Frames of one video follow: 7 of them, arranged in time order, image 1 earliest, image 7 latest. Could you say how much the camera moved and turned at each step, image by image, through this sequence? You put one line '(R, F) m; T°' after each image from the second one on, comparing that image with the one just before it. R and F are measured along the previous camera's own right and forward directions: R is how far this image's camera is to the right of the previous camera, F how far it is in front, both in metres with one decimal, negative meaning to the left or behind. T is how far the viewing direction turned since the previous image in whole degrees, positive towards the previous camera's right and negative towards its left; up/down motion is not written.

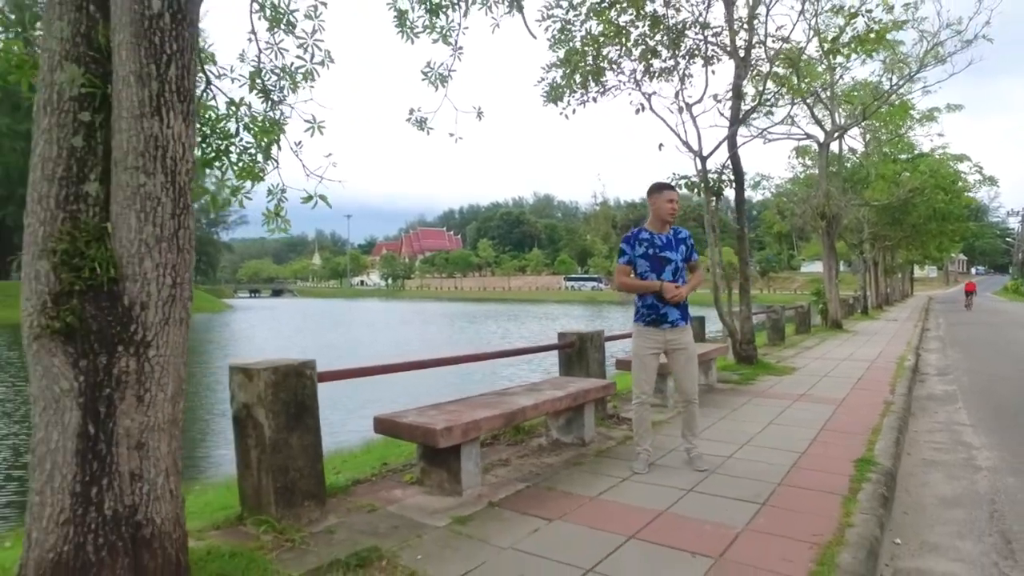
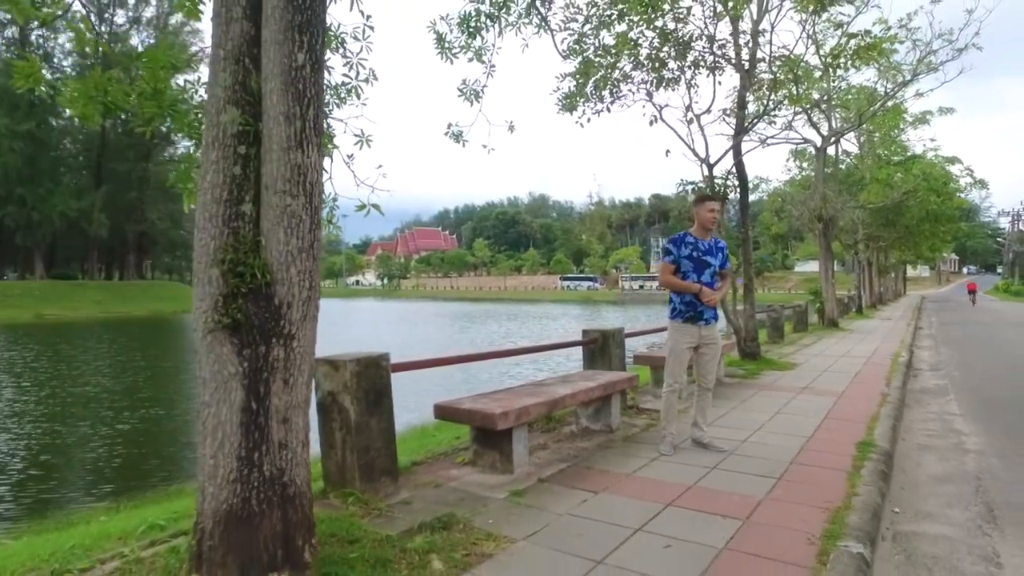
(-0.3, -0.5) m; 0°
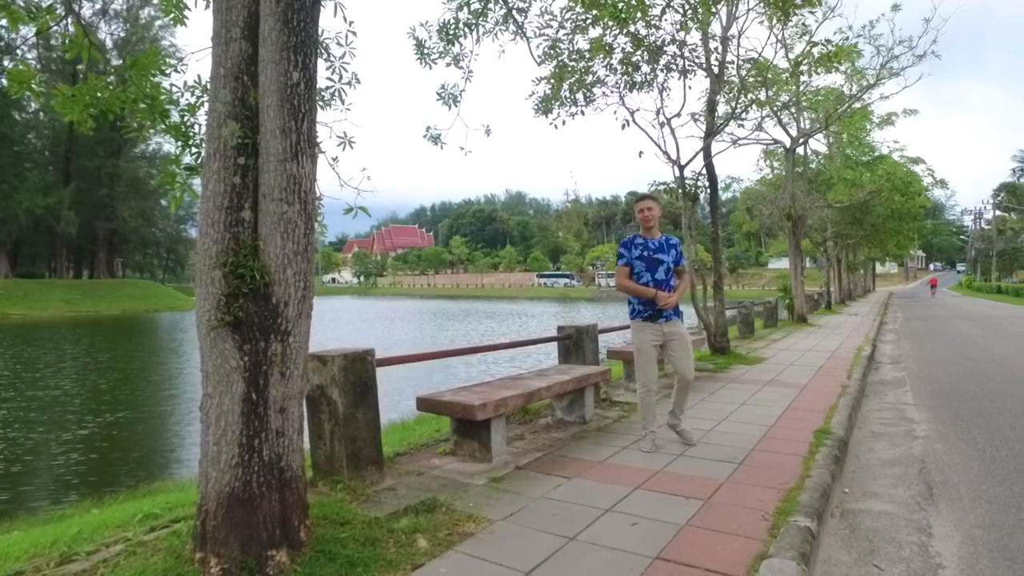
(0.0, -0.3) m; +2°
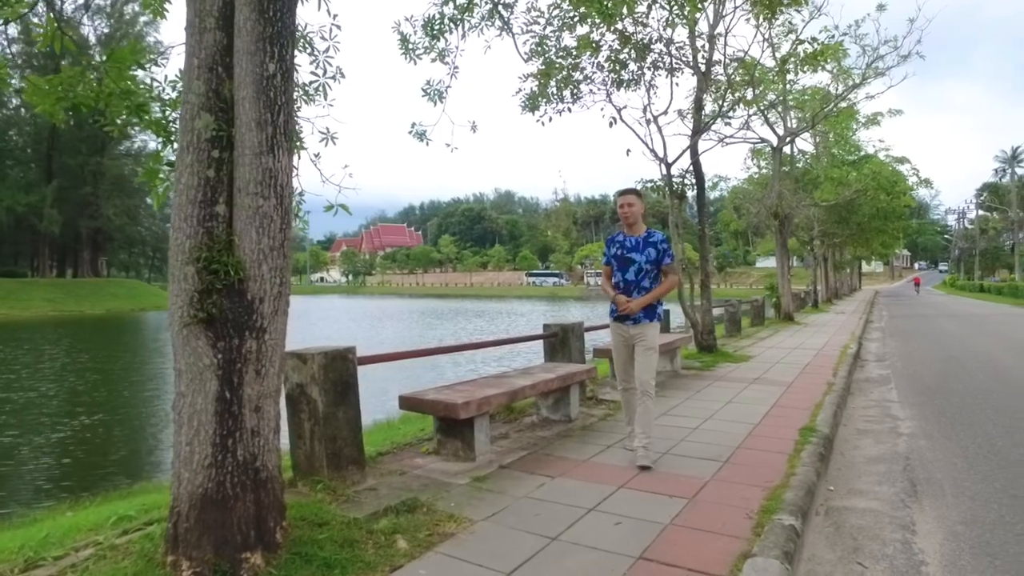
(0.0, +0.1) m; +1°
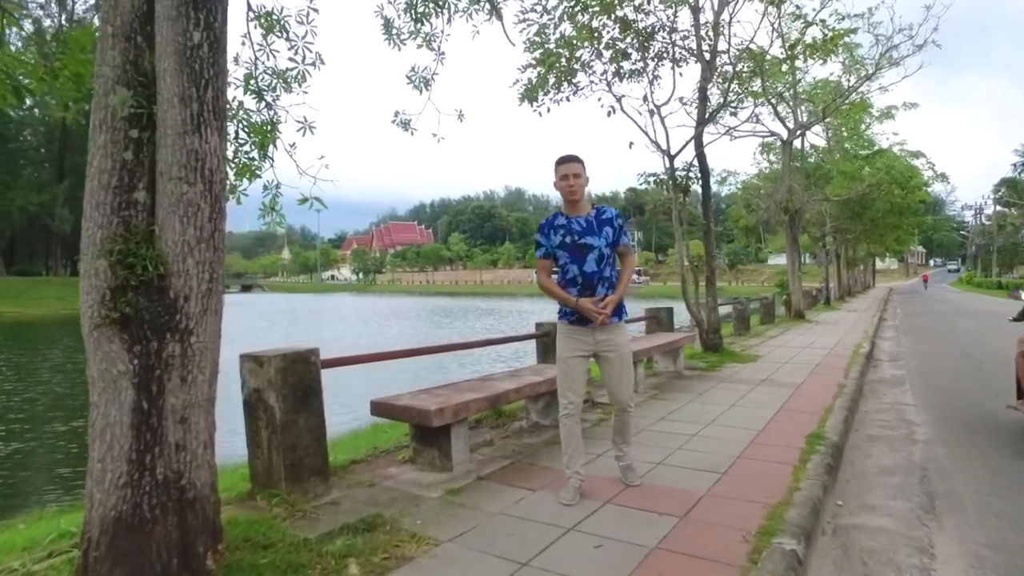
(+0.2, +0.4) m; -1°
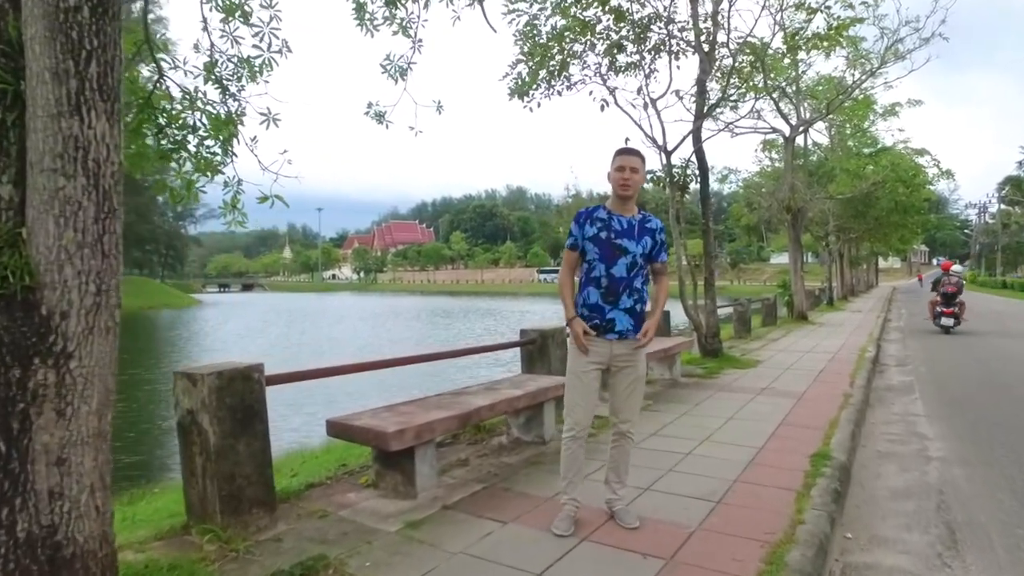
(+0.2, +0.5) m; 0°
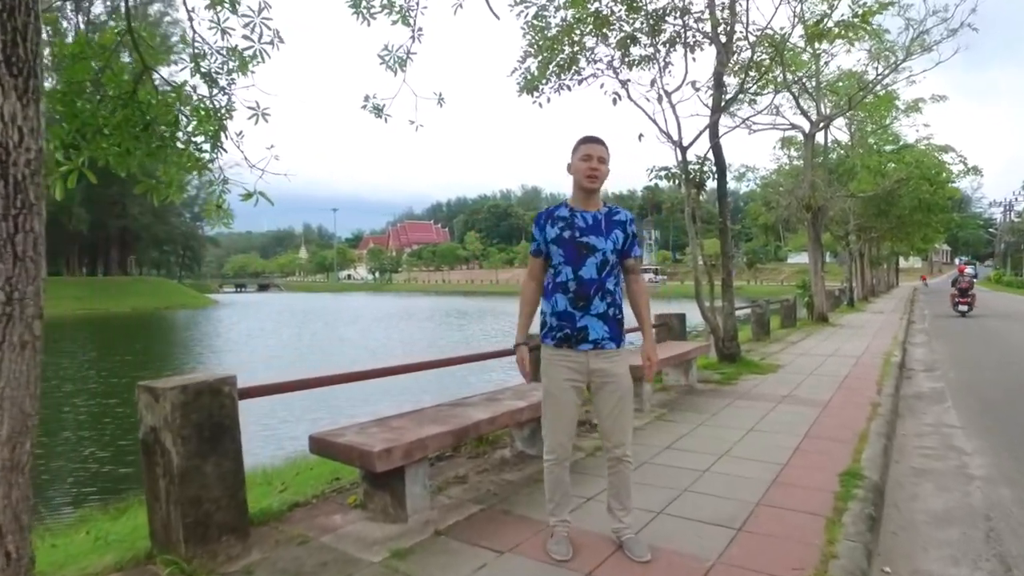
(+0.1, +0.4) m; -1°
